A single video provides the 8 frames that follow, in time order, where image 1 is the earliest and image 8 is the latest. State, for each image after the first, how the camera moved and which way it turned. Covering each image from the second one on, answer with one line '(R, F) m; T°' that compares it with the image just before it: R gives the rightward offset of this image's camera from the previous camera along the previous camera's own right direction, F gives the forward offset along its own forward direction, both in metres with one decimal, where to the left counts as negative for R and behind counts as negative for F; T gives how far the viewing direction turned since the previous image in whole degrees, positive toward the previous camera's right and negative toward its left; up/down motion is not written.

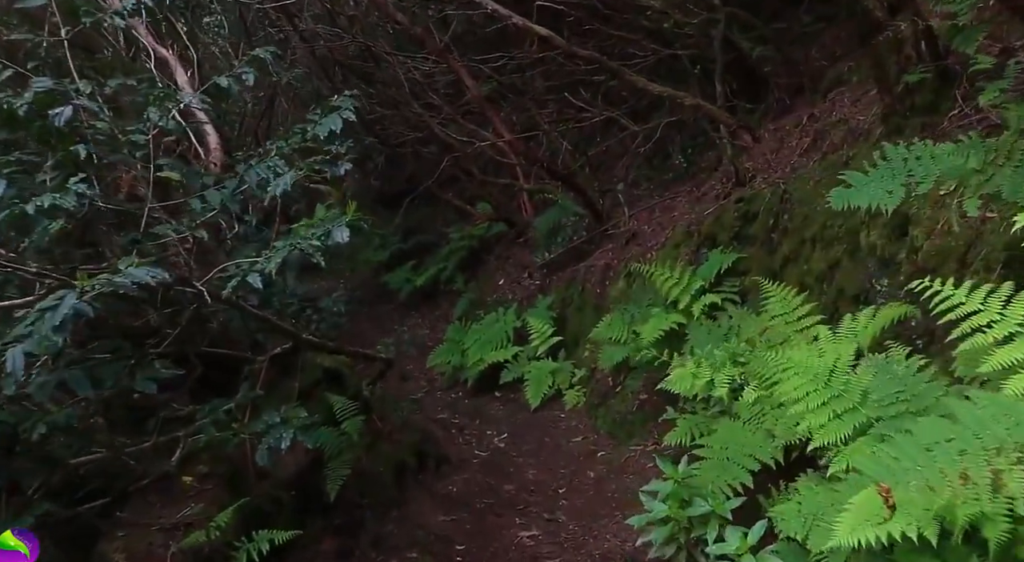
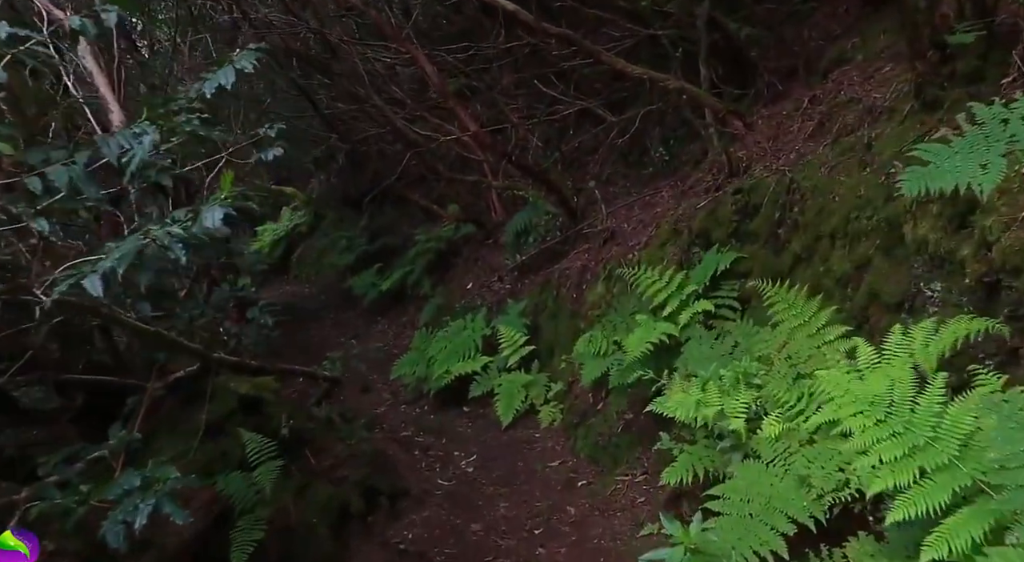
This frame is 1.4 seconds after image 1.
(0.0, +0.9) m; +2°
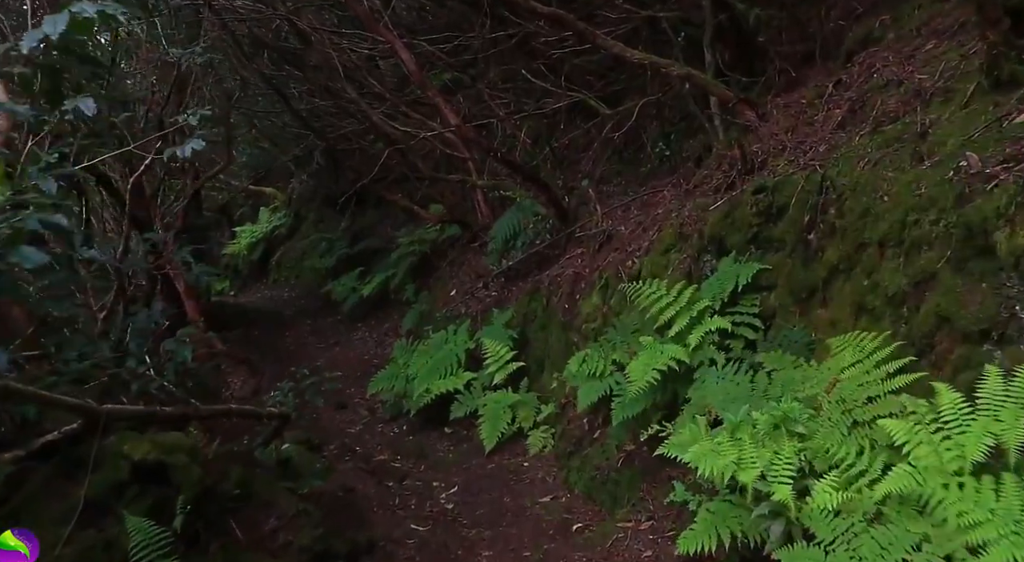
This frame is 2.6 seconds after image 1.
(0.0, +0.8) m; +1°
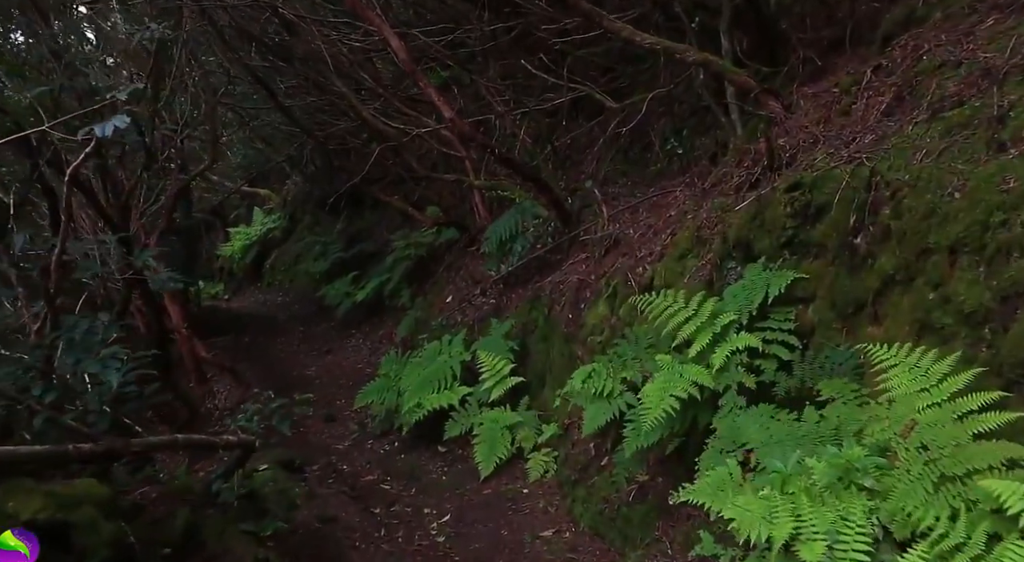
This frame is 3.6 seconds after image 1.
(0.0, +0.6) m; 0°
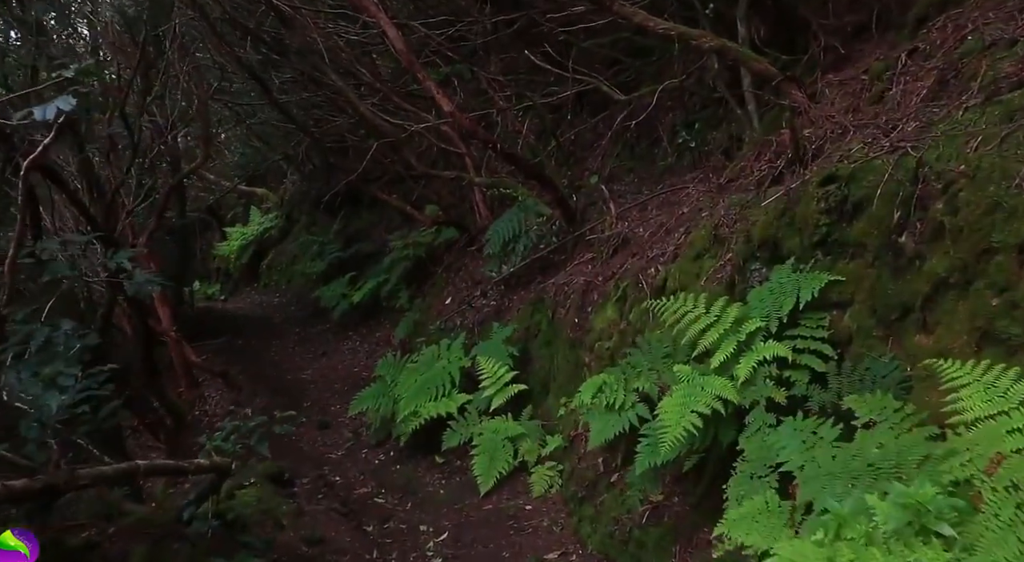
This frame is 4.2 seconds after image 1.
(0.0, +0.4) m; 0°
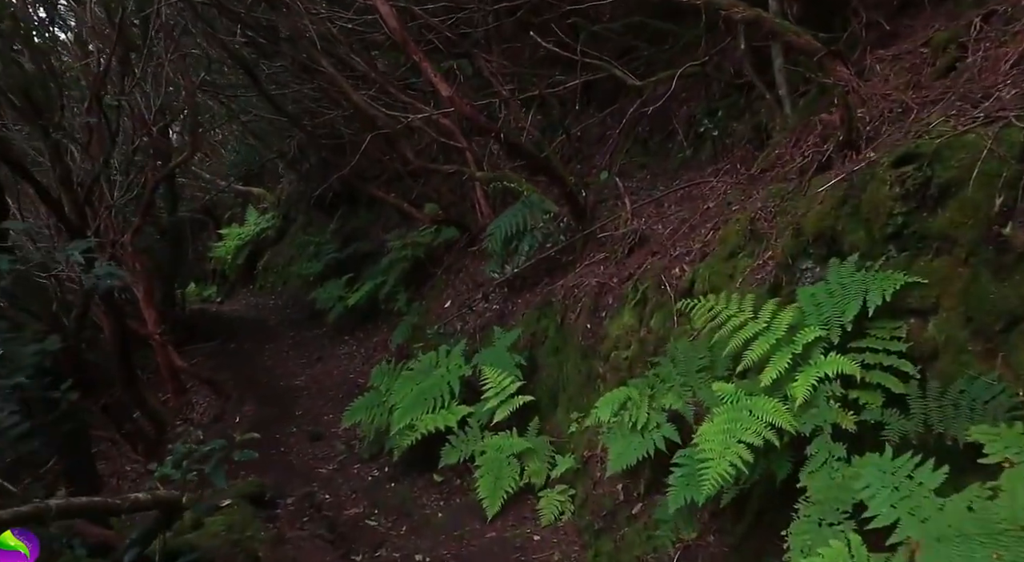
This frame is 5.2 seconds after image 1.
(0.0, +0.7) m; 0°
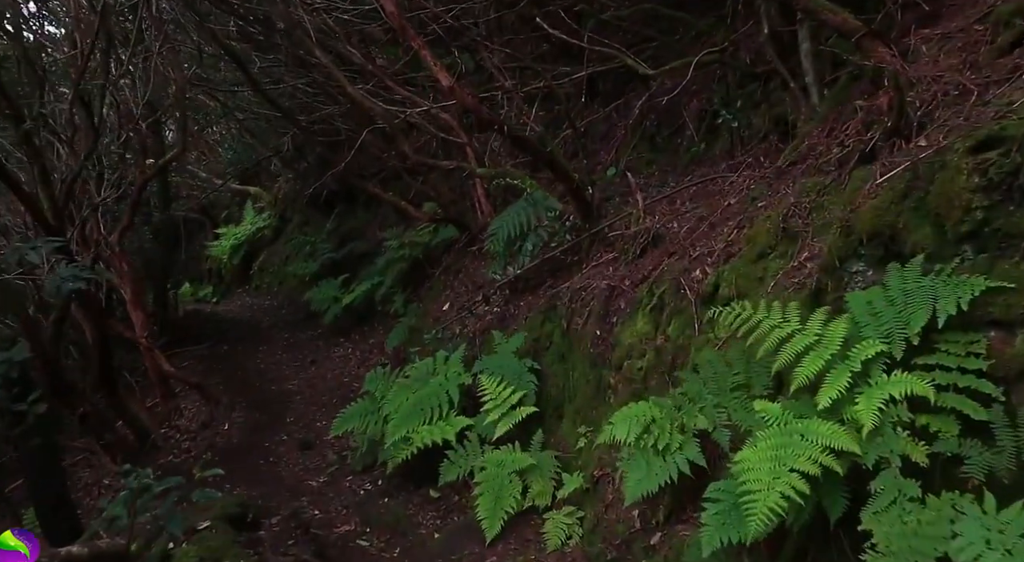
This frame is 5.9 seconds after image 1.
(0.0, +0.5) m; 0°
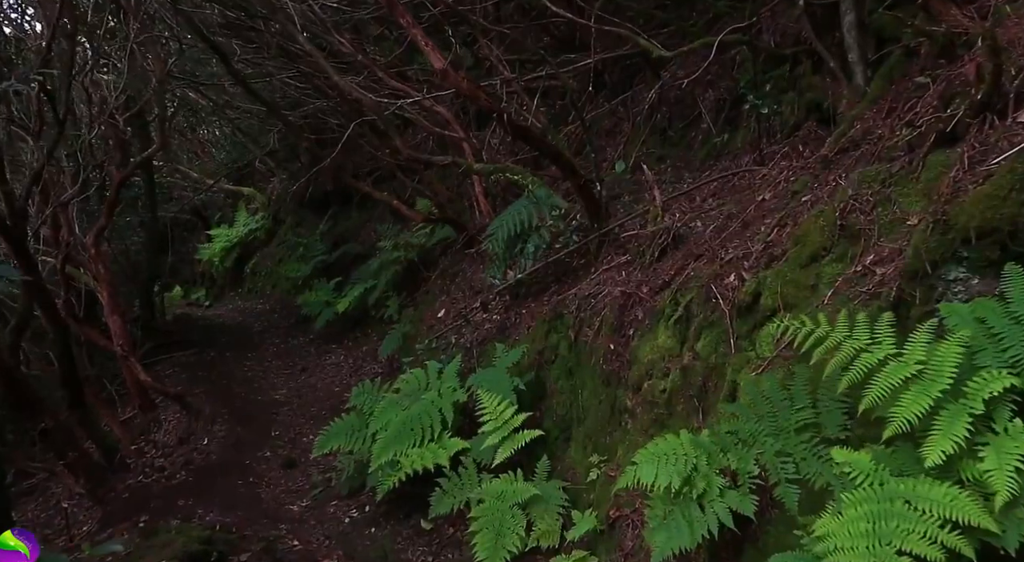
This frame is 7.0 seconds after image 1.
(0.0, +0.7) m; 0°
